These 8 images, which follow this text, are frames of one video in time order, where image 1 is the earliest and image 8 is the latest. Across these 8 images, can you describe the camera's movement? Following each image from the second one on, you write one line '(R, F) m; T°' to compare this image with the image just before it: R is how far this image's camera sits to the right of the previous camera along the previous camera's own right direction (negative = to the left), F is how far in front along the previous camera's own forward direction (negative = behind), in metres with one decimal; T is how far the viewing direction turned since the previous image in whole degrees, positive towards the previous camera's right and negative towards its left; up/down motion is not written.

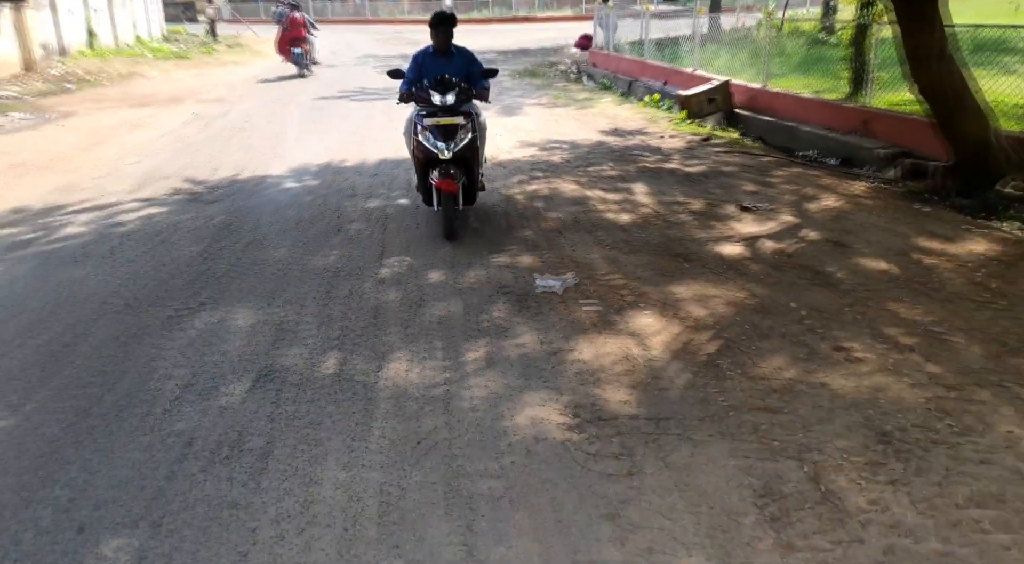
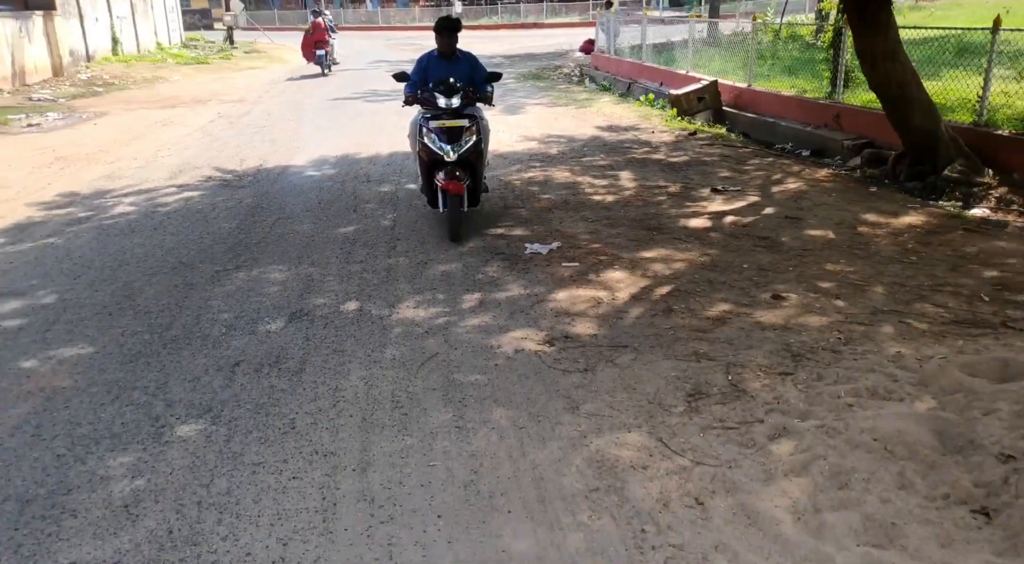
(+0.1, -0.9) m; -1°
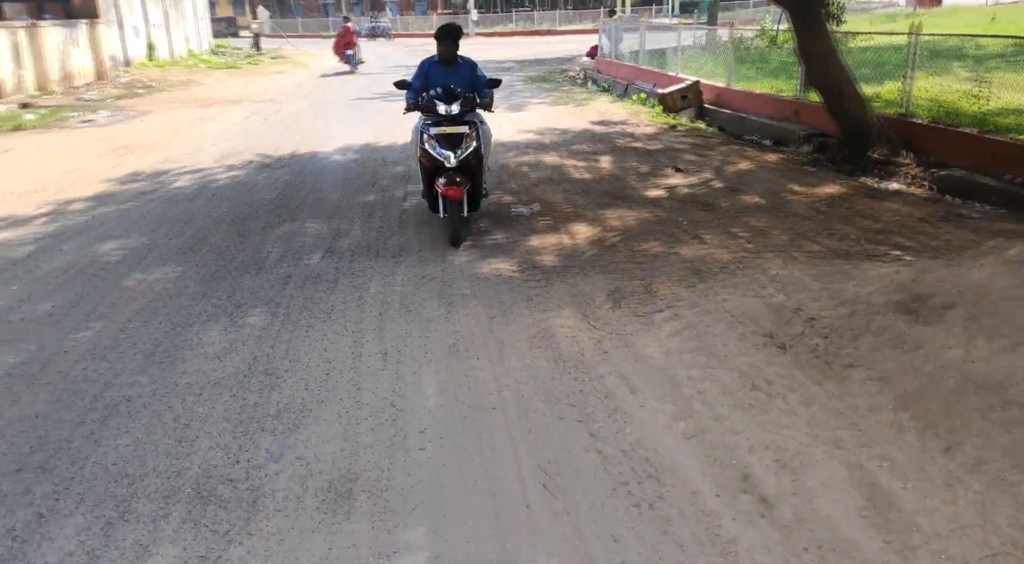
(+0.3, -1.5) m; -1°
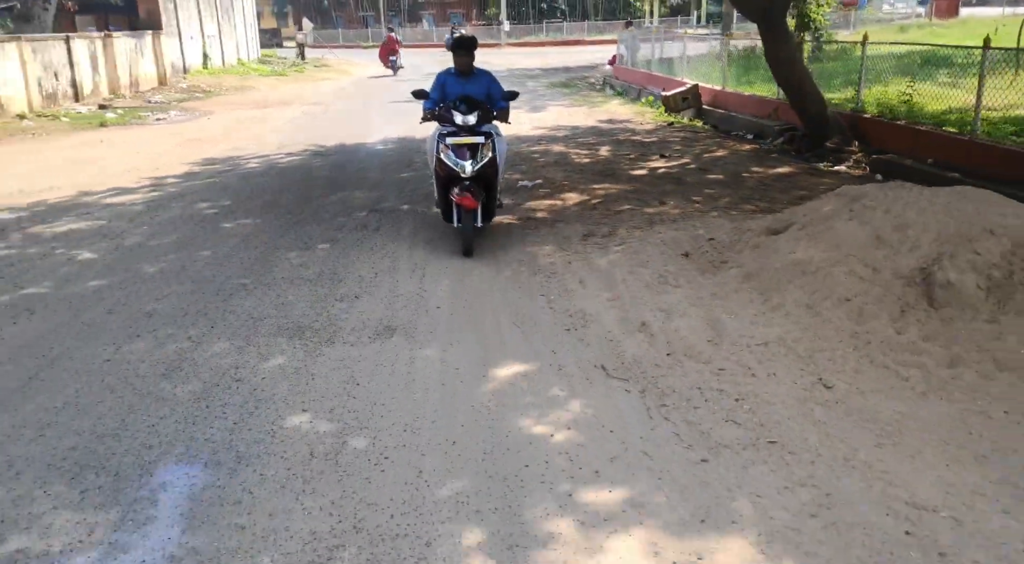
(+0.3, -1.9) m; -2°
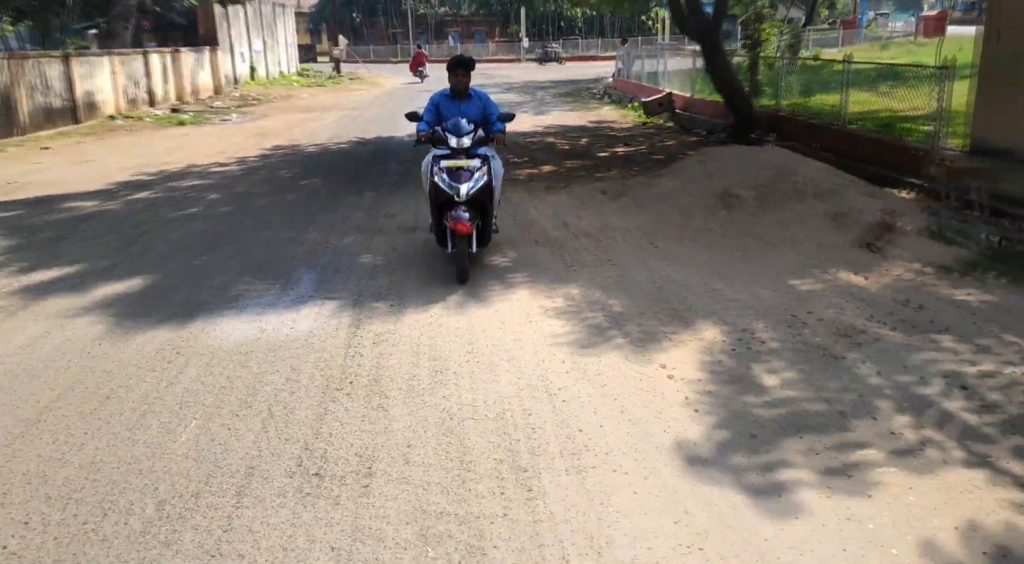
(+0.5, -3.4) m; -2°
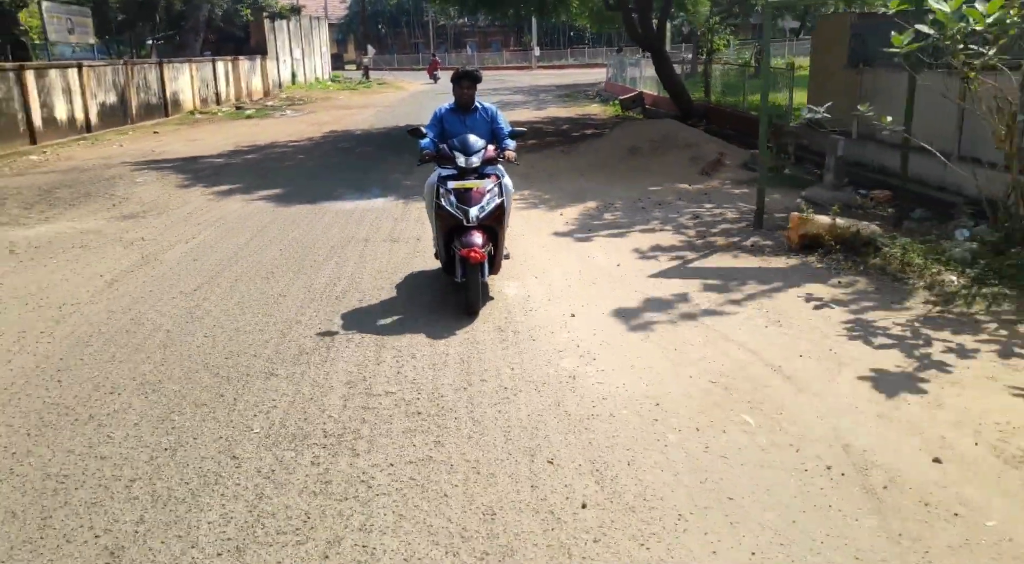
(+0.5, -4.8) m; -1°
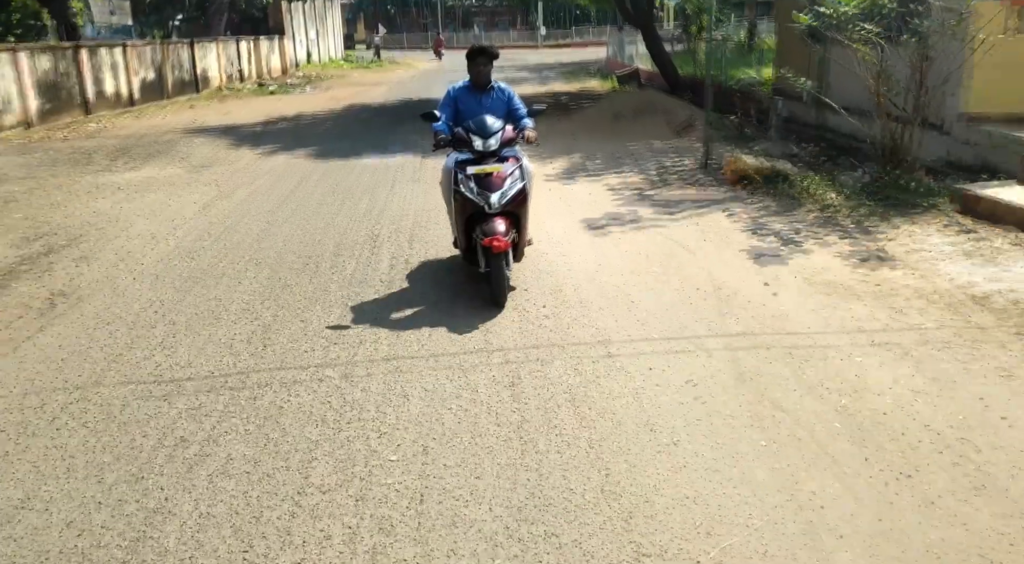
(+0.1, -2.1) m; -1°
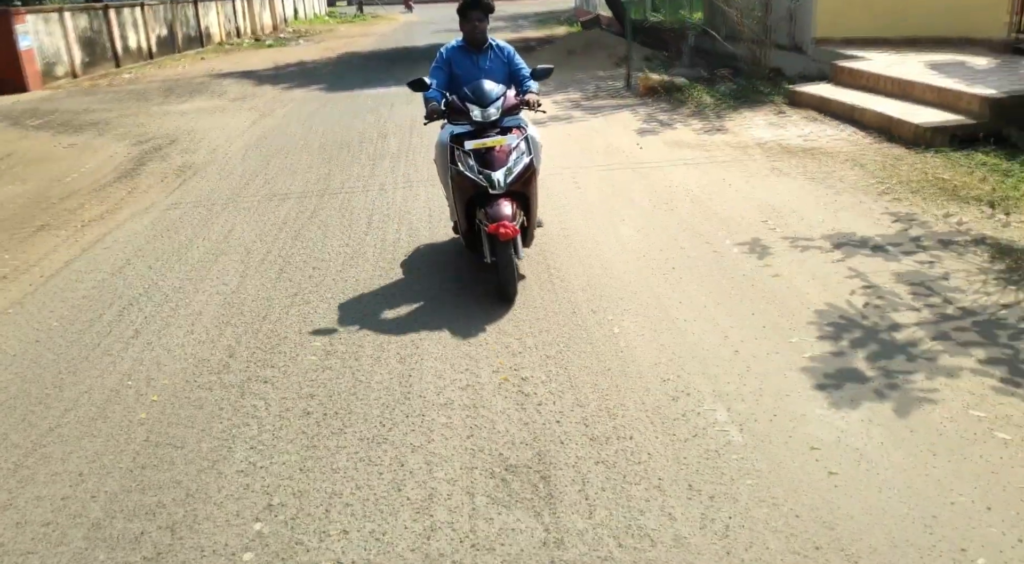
(+0.2, -3.3) m; +1°
